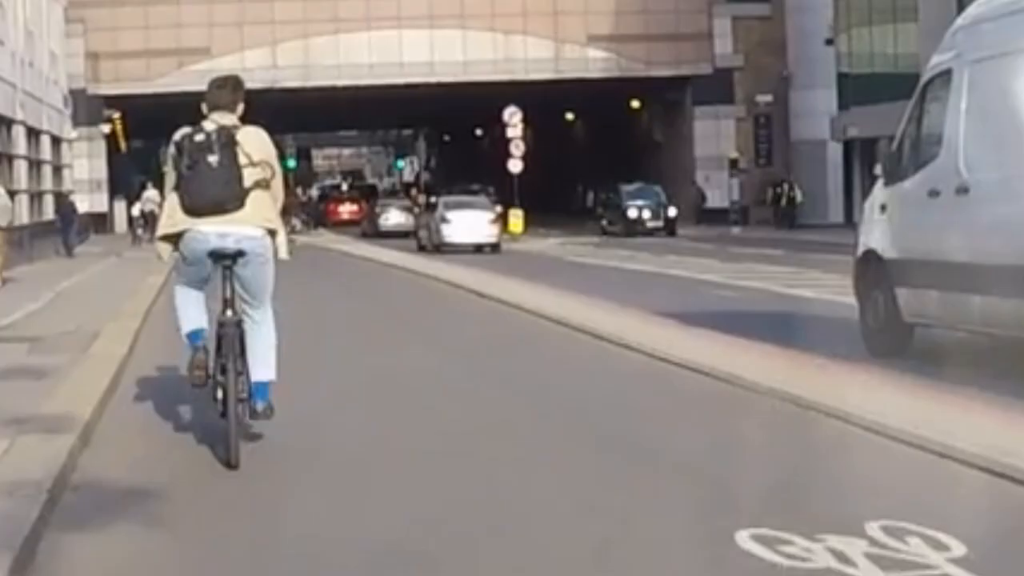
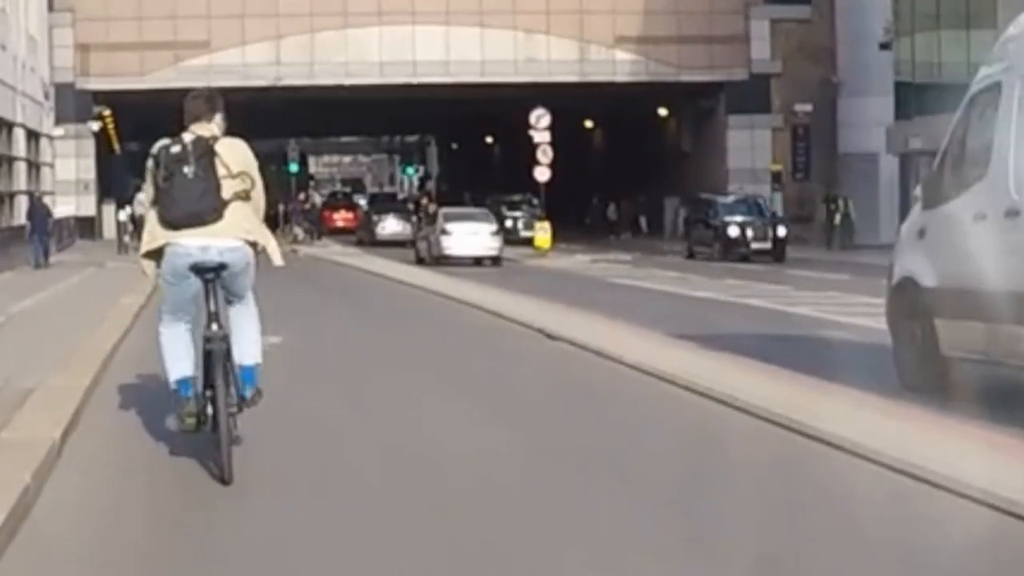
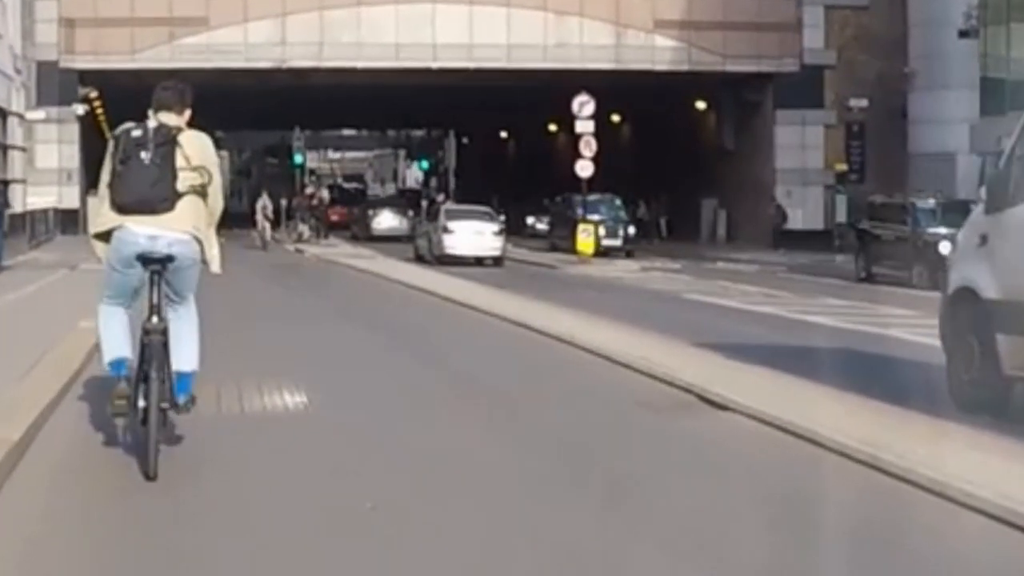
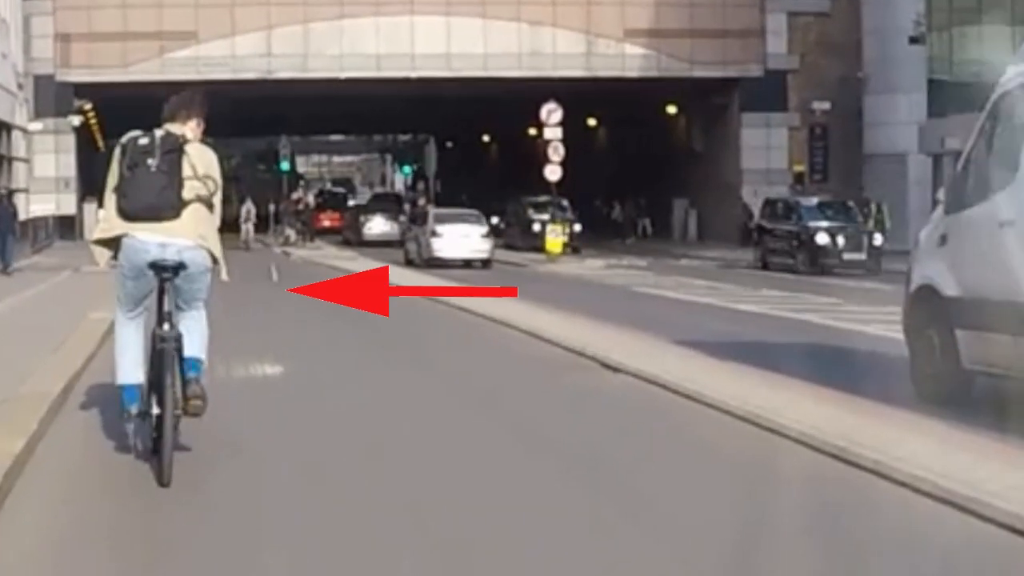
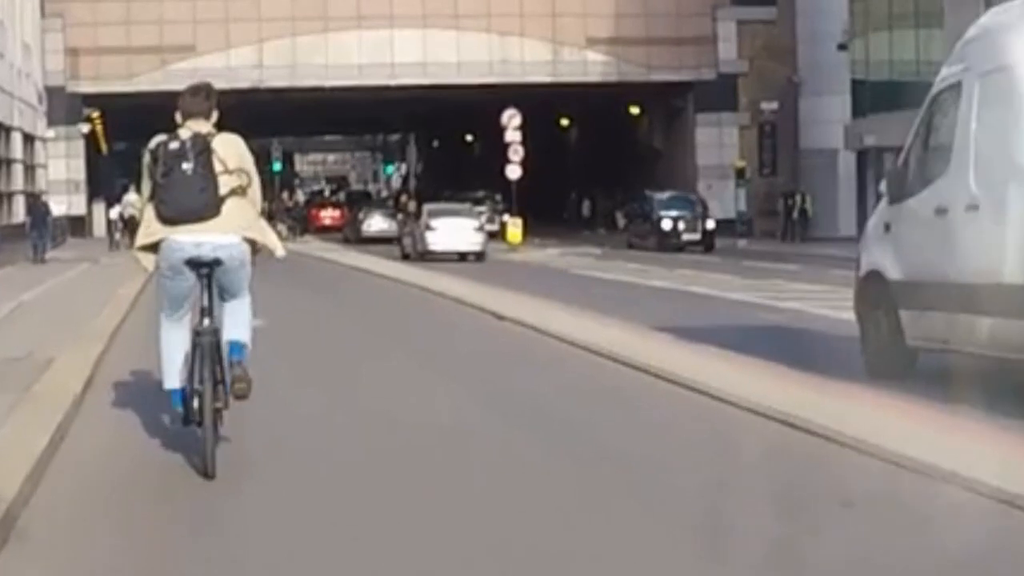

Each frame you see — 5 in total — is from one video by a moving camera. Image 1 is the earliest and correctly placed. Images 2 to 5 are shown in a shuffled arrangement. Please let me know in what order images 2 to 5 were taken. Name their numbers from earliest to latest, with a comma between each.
5, 2, 4, 3
